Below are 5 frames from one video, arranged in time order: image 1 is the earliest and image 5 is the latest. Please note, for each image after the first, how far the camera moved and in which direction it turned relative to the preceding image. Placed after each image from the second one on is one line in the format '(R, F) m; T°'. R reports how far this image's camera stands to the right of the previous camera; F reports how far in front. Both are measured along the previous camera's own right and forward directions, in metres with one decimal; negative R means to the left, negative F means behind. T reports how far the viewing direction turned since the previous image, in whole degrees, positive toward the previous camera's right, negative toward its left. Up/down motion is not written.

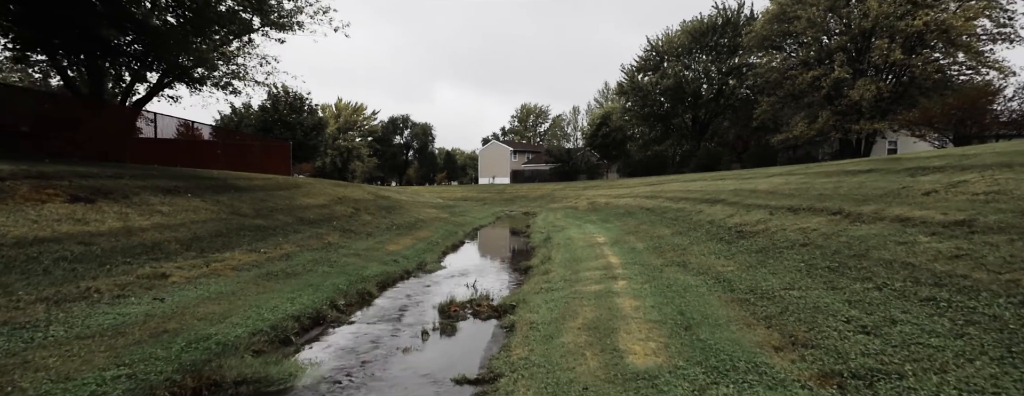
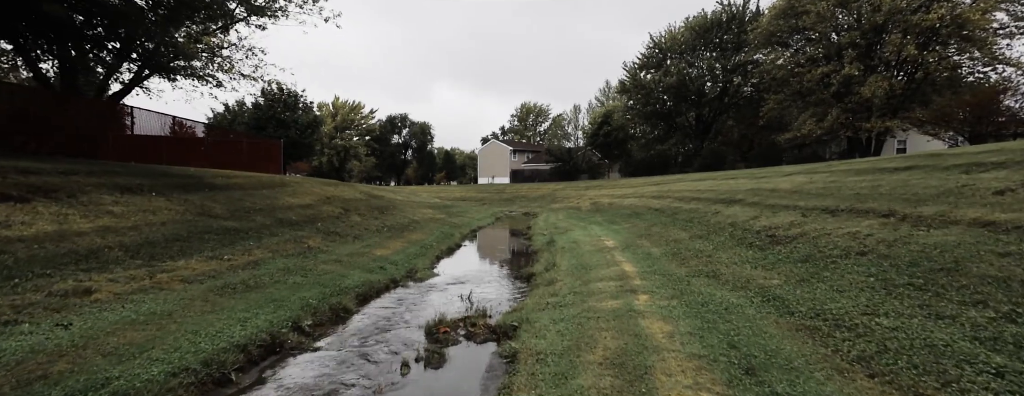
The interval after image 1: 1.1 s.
(0.0, +1.5) m; 0°
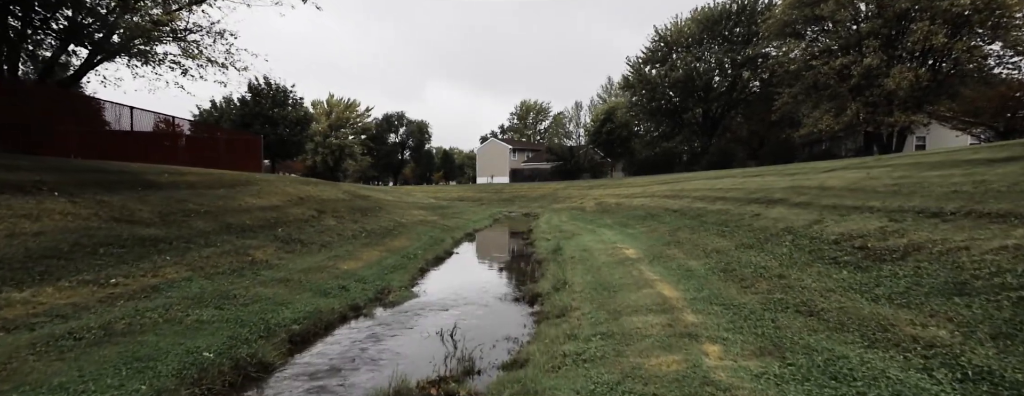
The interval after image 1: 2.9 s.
(0.0, +2.9) m; 0°
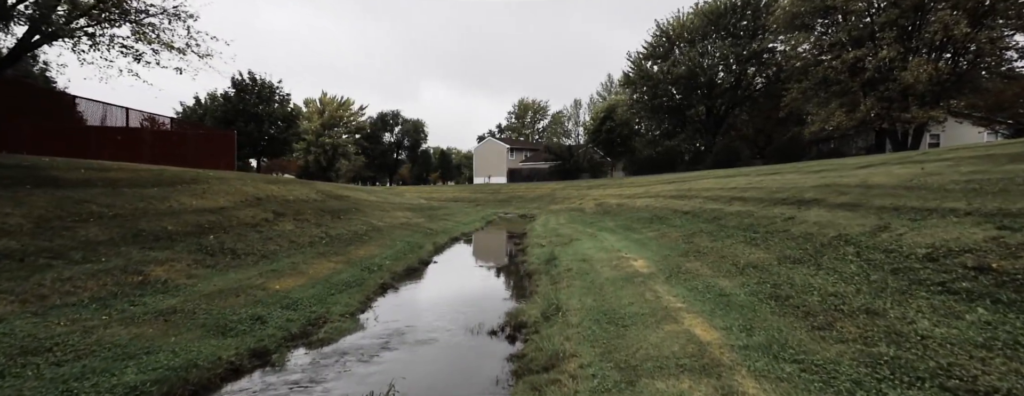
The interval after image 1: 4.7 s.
(+0.4, +2.5) m; 0°
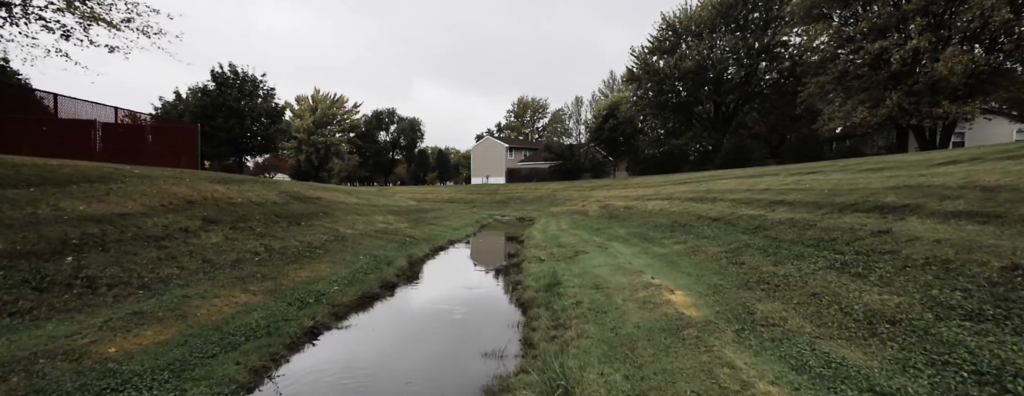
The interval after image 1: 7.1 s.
(+0.2, +3.5) m; 0°
